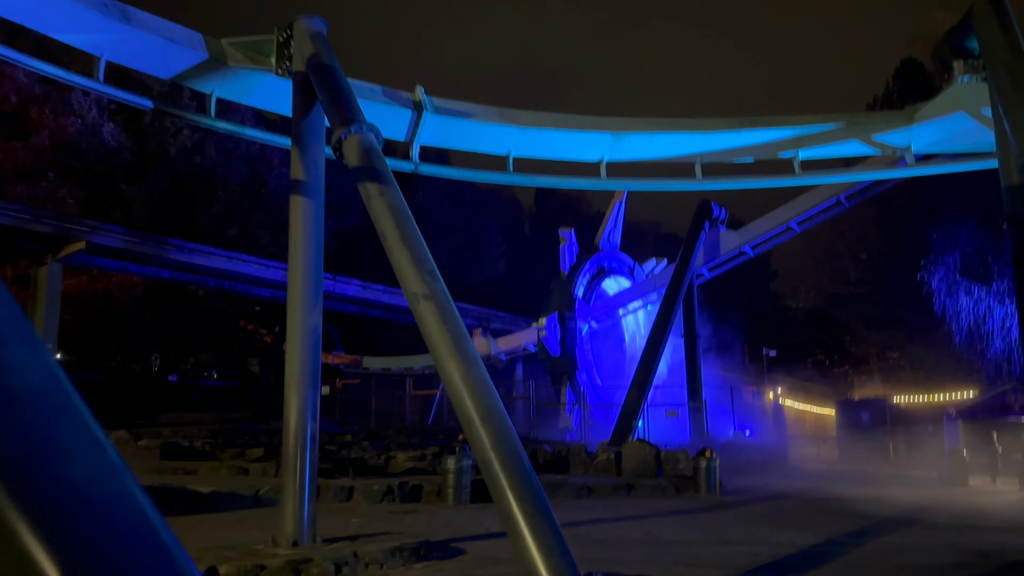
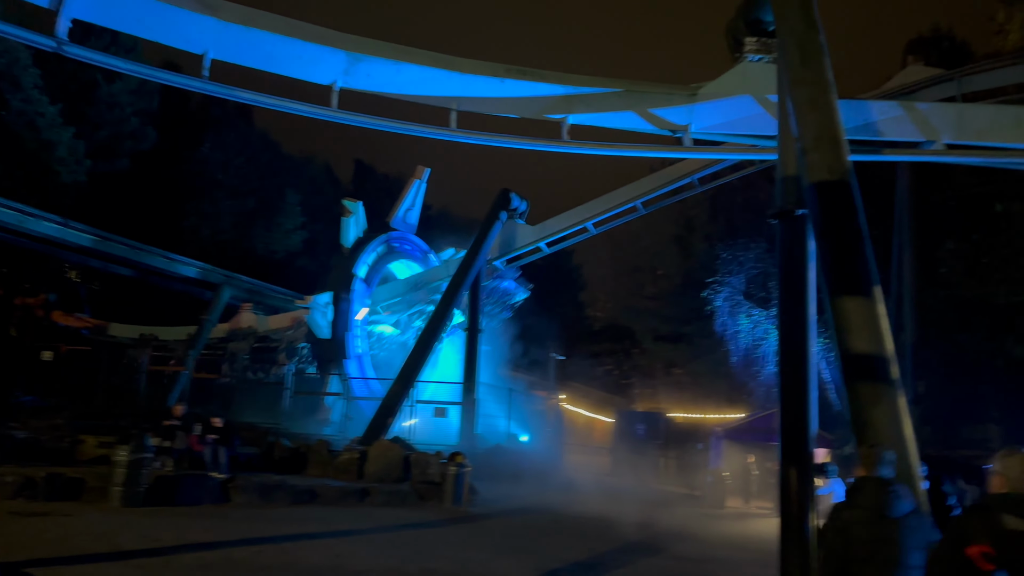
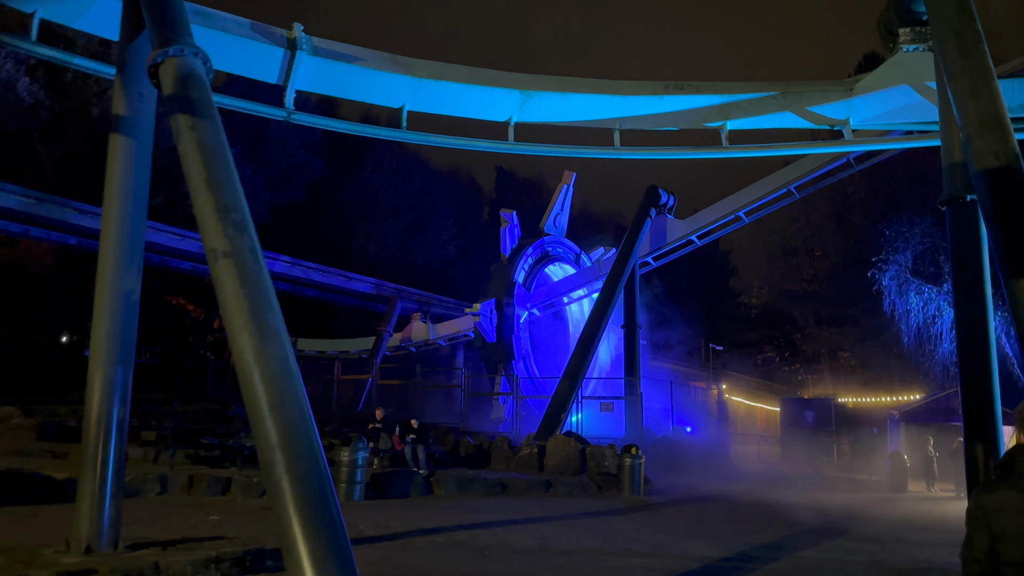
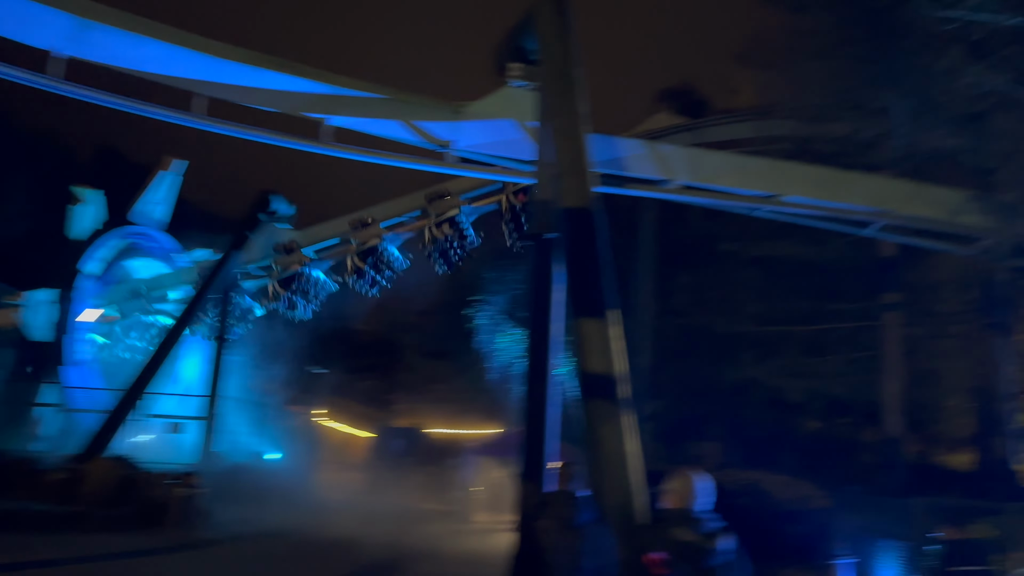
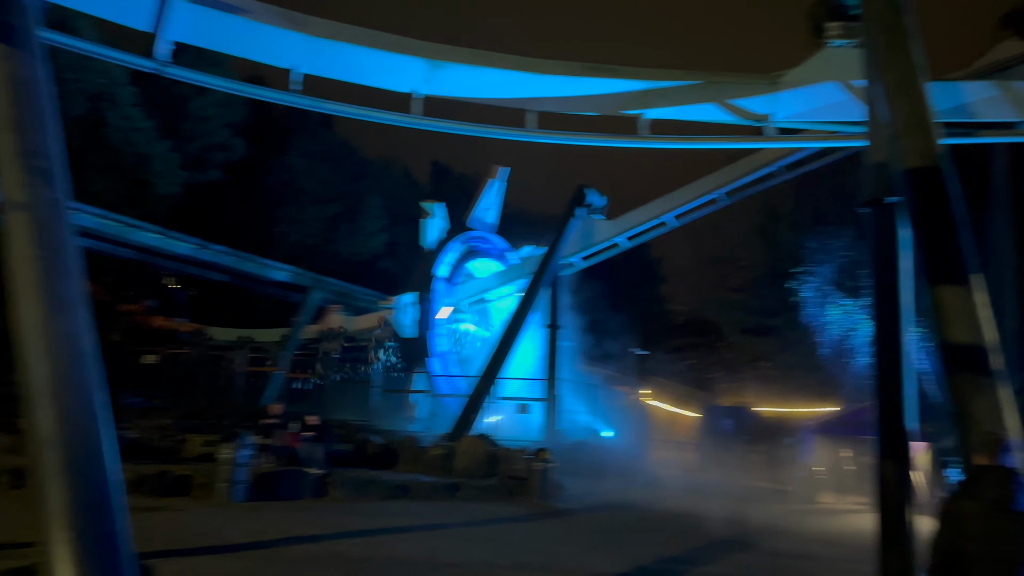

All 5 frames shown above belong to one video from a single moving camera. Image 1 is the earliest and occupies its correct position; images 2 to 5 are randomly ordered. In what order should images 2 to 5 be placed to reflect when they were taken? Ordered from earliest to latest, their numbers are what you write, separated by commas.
3, 5, 2, 4
